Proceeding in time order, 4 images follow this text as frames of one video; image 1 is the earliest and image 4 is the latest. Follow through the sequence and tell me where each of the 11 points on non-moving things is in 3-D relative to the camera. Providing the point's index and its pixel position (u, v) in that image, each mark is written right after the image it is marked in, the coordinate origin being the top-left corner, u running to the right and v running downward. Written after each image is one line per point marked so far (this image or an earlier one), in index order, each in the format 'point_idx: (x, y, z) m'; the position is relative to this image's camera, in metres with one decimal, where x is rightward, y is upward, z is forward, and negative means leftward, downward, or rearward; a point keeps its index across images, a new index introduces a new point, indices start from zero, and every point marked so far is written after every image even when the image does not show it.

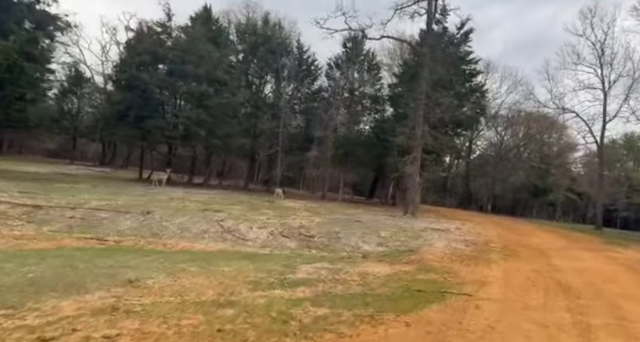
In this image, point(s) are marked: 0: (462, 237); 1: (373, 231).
0: (+5.6, -2.7, +16.6) m
1: (+2.0, -2.2, +15.2) m
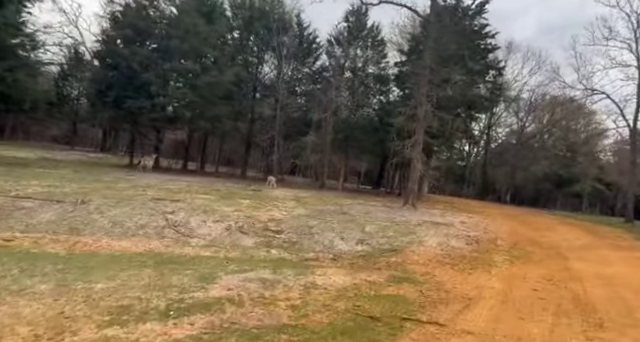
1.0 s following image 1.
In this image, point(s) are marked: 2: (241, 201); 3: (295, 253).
0: (+5.0, -2.2, +14.3) m
1: (+1.2, -1.8, +13.1) m
2: (-2.9, -1.1, +15.2) m
3: (-0.6, -1.9, +9.6) m
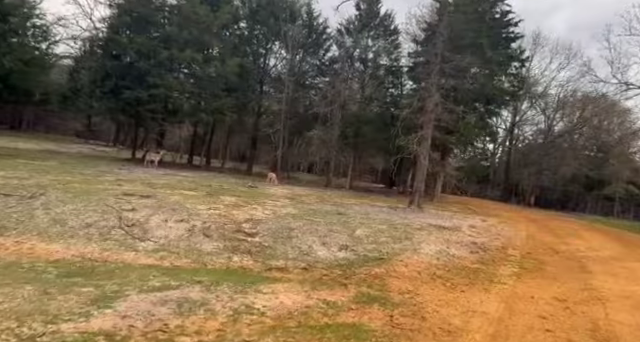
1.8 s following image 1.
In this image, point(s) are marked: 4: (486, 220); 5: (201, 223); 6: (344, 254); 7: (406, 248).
0: (+4.6, -2.1, +12.7) m
1: (+0.8, -1.7, +11.6) m
2: (-3.2, -0.9, +14.0) m
3: (-1.2, -1.8, +8.3) m
4: (+7.4, -2.2, +18.3) m
5: (-2.7, -1.2, +9.6) m
6: (+0.6, -1.9, +9.6) m
7: (+2.2, -2.0, +10.4) m
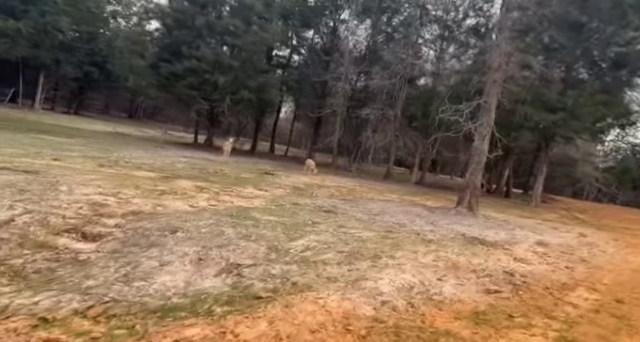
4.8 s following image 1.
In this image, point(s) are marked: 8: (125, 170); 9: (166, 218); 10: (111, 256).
0: (+3.3, -1.7, +7.2) m
1: (-0.7, -1.2, +7.4) m
2: (-3.7, -0.3, +10.8) m
3: (-3.5, -1.3, +4.8) m
4: (+7.6, -1.8, +11.8) m
5: (-4.6, -0.6, +6.5) m
6: (-1.5, -1.5, +5.6) m
7: (+0.3, -1.5, +5.8) m
8: (-5.4, +0.1, +11.6) m
9: (-2.8, -0.9, +7.5) m
10: (-2.9, -1.1, +6.0) m
